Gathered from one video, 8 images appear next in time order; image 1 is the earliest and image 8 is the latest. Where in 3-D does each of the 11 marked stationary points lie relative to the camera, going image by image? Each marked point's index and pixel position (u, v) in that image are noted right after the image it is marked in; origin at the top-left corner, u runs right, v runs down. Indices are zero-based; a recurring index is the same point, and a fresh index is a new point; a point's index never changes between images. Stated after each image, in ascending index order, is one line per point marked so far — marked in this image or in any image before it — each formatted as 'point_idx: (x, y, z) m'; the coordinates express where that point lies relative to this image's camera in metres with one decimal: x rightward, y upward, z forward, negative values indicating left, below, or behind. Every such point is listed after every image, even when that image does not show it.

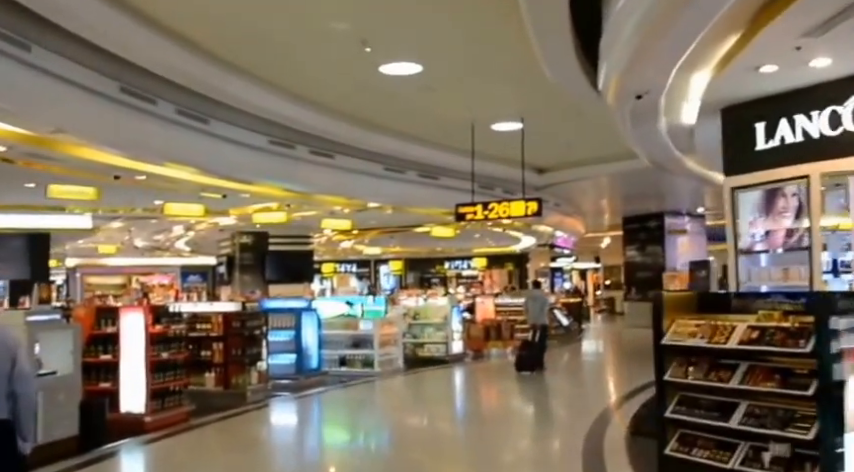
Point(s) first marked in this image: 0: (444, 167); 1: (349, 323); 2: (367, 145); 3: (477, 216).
0: (+0.2, +1.0, +13.1) m
1: (-1.3, -1.5, +14.5) m
2: (-0.8, +1.1, +11.0) m
3: (+0.7, +0.3, +11.0) m
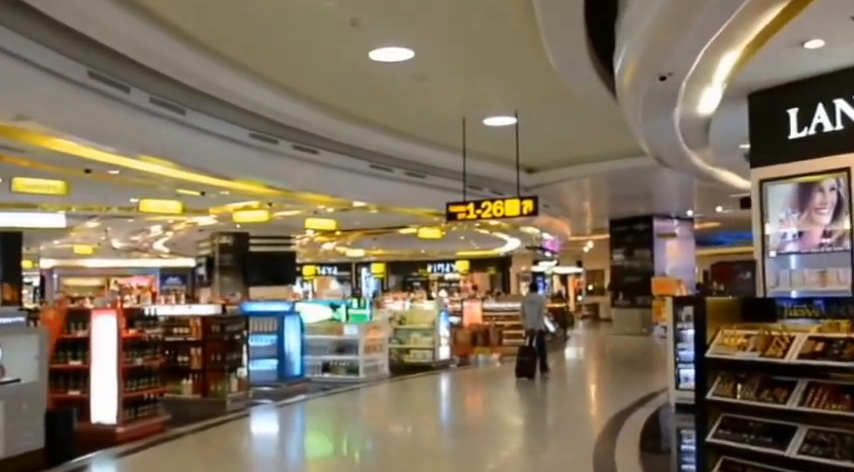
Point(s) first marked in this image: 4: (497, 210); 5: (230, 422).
0: (+0.1, +1.0, +12.7) m
1: (-1.5, -1.5, +14.0) m
2: (-0.9, +1.1, +10.6) m
3: (+0.5, +0.3, +10.6) m
4: (+0.8, +0.3, +10.3) m
5: (-2.3, -2.1, +9.7) m
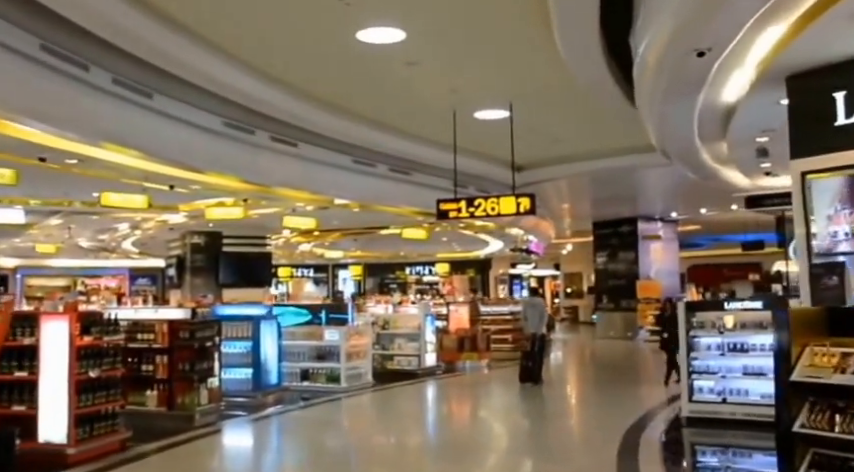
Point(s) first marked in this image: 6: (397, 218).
0: (-0.1, +1.0, +12.0) m
1: (-1.8, -1.5, +13.2) m
2: (-1.1, +1.2, +9.8) m
3: (+0.4, +0.3, +9.9) m
4: (+0.7, +0.3, +9.6) m
5: (-2.4, -2.1, +8.9) m
6: (-0.6, +0.3, +16.4) m
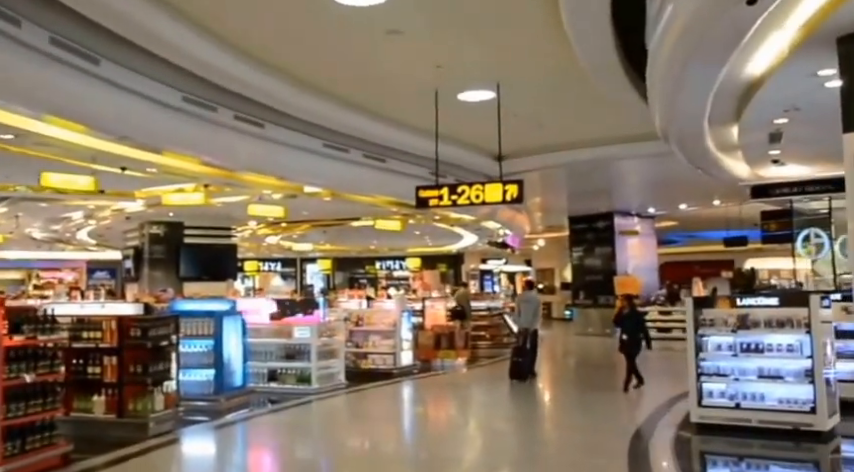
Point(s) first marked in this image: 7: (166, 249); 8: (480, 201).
0: (-0.4, +1.2, +11.2) m
1: (-2.1, -1.4, +12.4) m
2: (-1.3, +1.3, +9.0) m
3: (+0.2, +0.4, +9.1) m
4: (+0.5, +0.4, +8.9) m
5: (-2.6, -2.0, +8.0) m
6: (-1.1, +0.5, +15.6) m
7: (-6.0, -0.3, +19.5) m
8: (+0.6, +0.4, +8.9) m
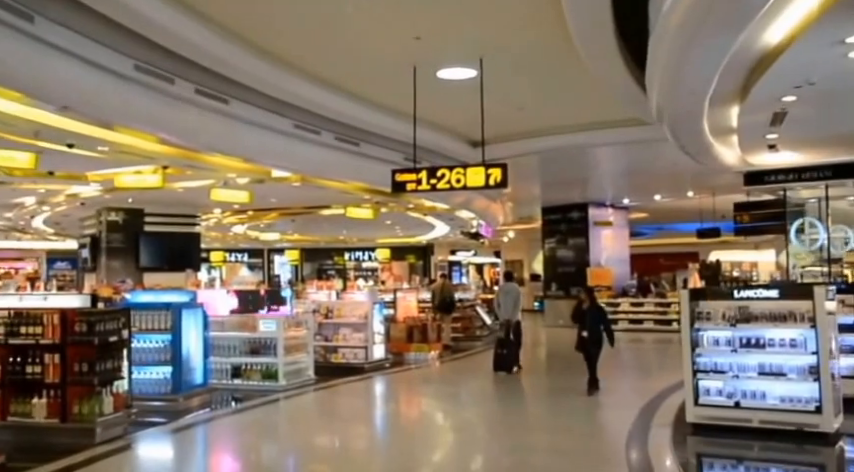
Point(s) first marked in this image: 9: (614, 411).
0: (-0.7, +1.3, +10.5) m
1: (-2.5, -1.2, +11.7) m
2: (-1.5, +1.4, +8.3) m
3: (-0.1, +0.5, +8.5) m
4: (+0.3, +0.5, +8.3) m
5: (-2.8, -1.8, +7.3) m
6: (-1.5, +0.7, +15.0) m
7: (-6.6, 0.0, +18.7) m
8: (+0.3, +0.5, +8.3) m
9: (+2.2, -2.0, +9.9) m
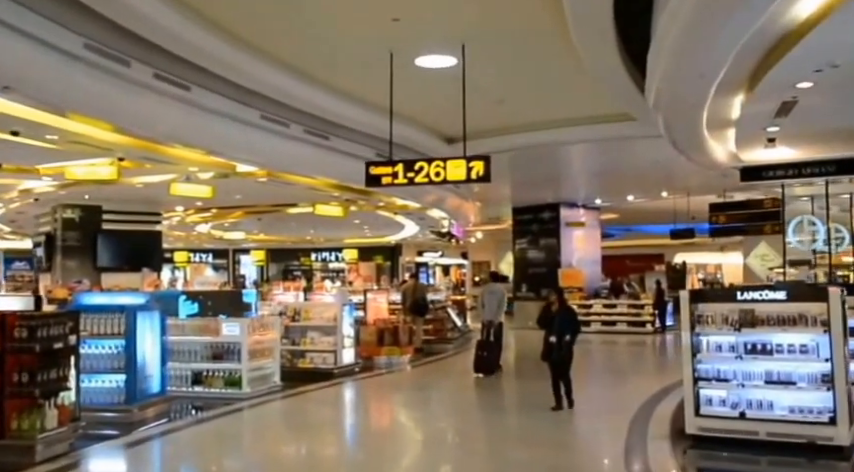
0: (-1.0, +1.3, +10.0) m
1: (-2.8, -1.2, +11.1) m
2: (-1.7, +1.4, +7.7) m
3: (-0.3, +0.5, +8.0) m
4: (+0.1, +0.6, +7.8) m
5: (-3.0, -1.8, +6.7) m
6: (-2.0, +0.7, +14.4) m
7: (-7.2, 0.0, +17.9) m
8: (+0.1, +0.5, +7.7) m
9: (+1.9, -2.0, +9.5) m
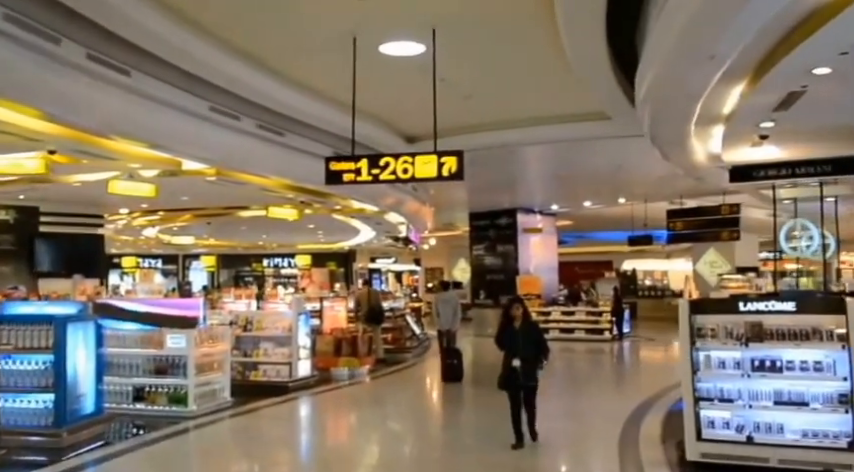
0: (-1.4, +1.3, +9.2) m
1: (-3.3, -1.2, +10.2) m
2: (-2.0, +1.4, +7.0) m
3: (-0.6, +0.5, +7.3) m
4: (-0.2, +0.5, +7.1) m
5: (-3.2, -1.8, +5.8) m
6: (-2.6, +0.6, +13.6) m
7: (-8.0, -0.1, +16.8) m
8: (-0.2, +0.5, +7.1) m
9: (+1.5, -2.1, +8.9) m
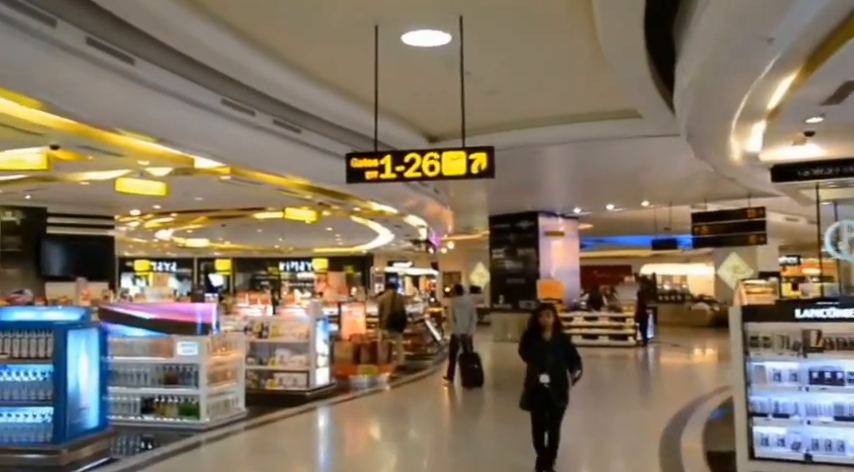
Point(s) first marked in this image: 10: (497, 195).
0: (-1.2, +1.3, +8.8) m
1: (-3.0, -1.2, +9.8) m
2: (-1.8, +1.4, +6.5) m
3: (-0.4, +0.5, +6.8) m
4: (0.0, +0.5, +6.6) m
5: (-3.0, -1.8, +5.4) m
6: (-2.3, +0.6, +13.1) m
7: (-7.6, -0.1, +16.4) m
8: (+0.1, +0.5, +6.6) m
9: (+1.7, -2.1, +8.3) m
10: (+1.7, +0.9, +18.7) m
